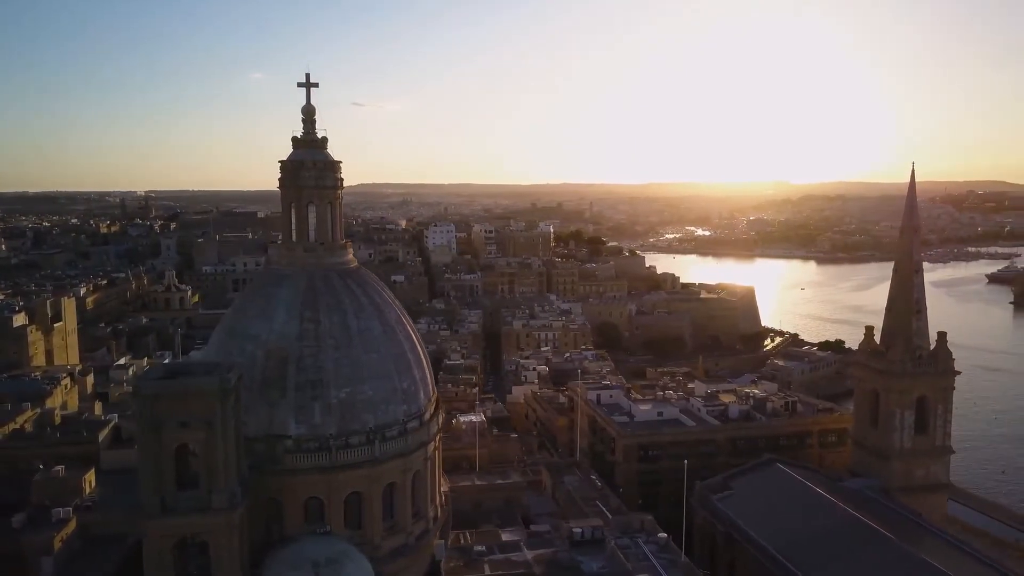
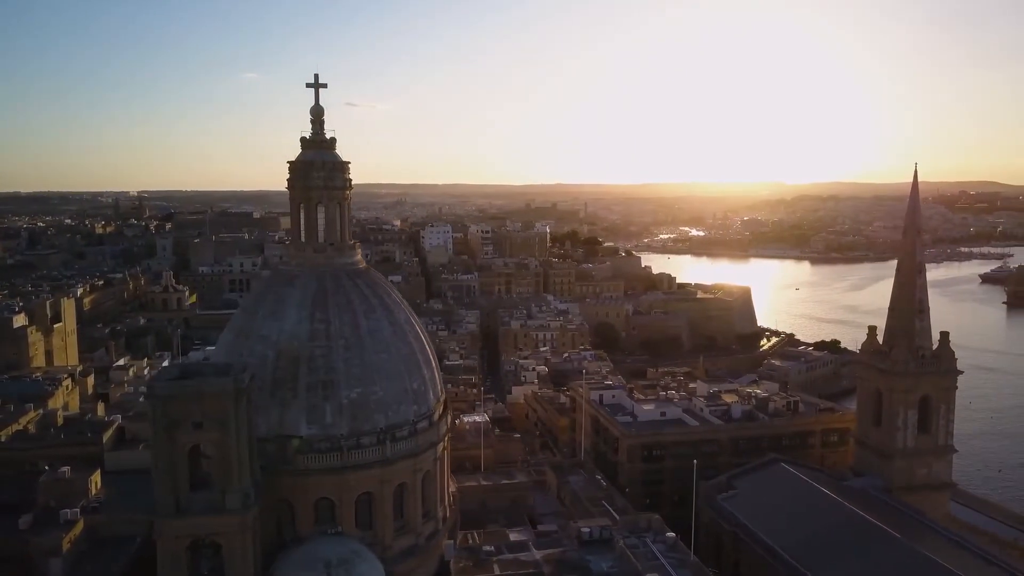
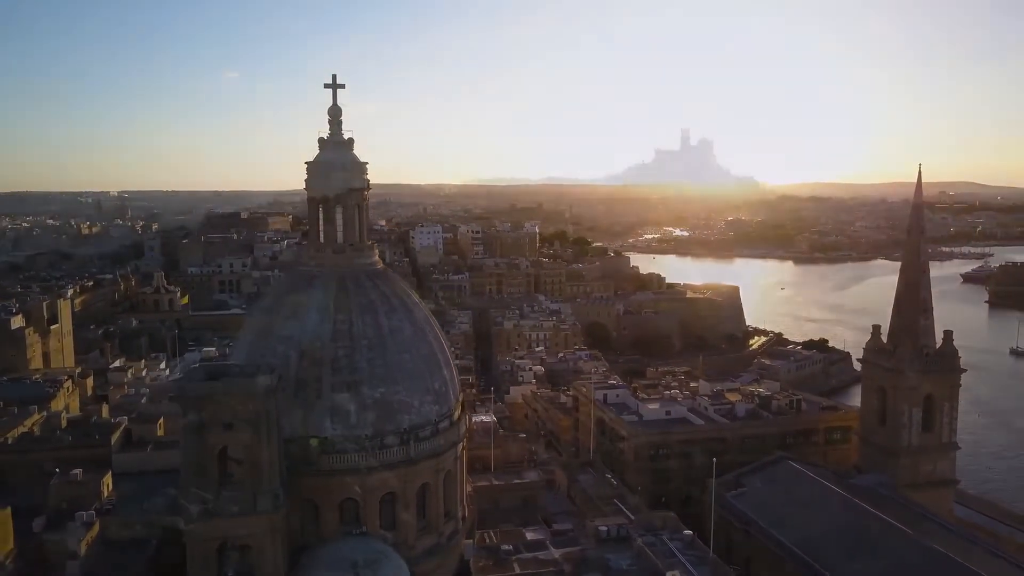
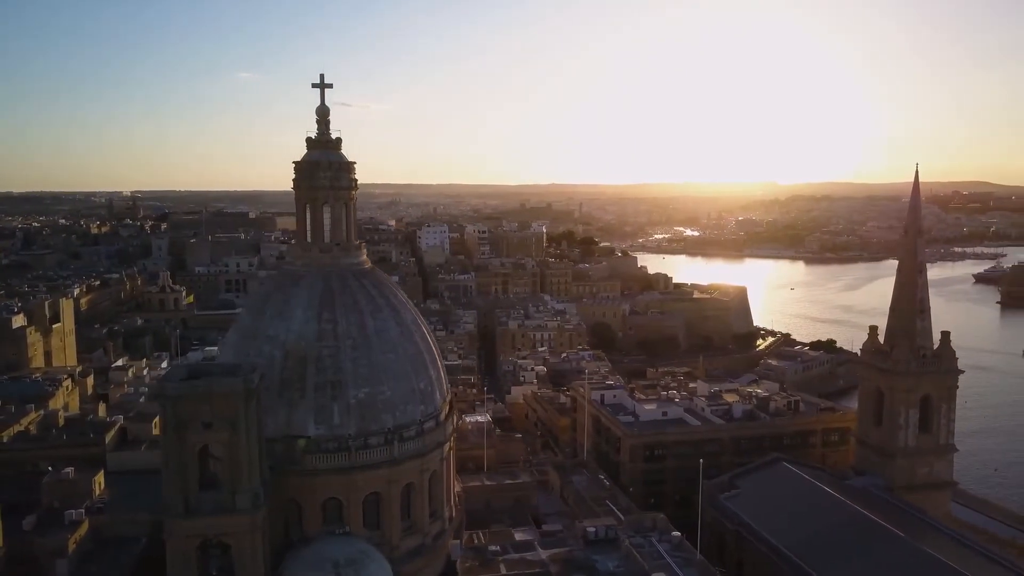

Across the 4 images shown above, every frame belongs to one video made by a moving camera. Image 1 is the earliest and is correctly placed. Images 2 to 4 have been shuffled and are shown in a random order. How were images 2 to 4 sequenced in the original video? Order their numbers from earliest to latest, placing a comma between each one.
2, 4, 3
